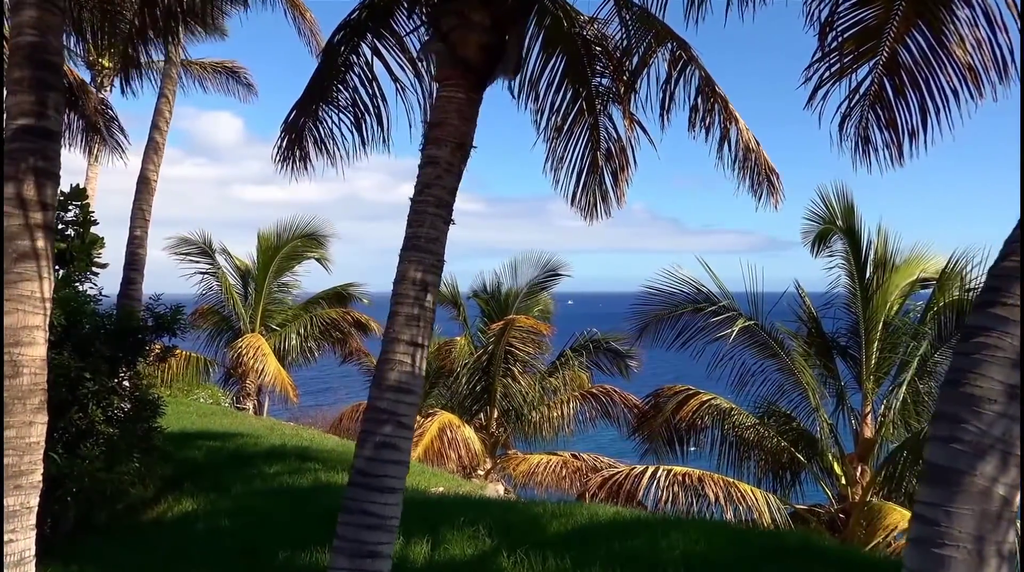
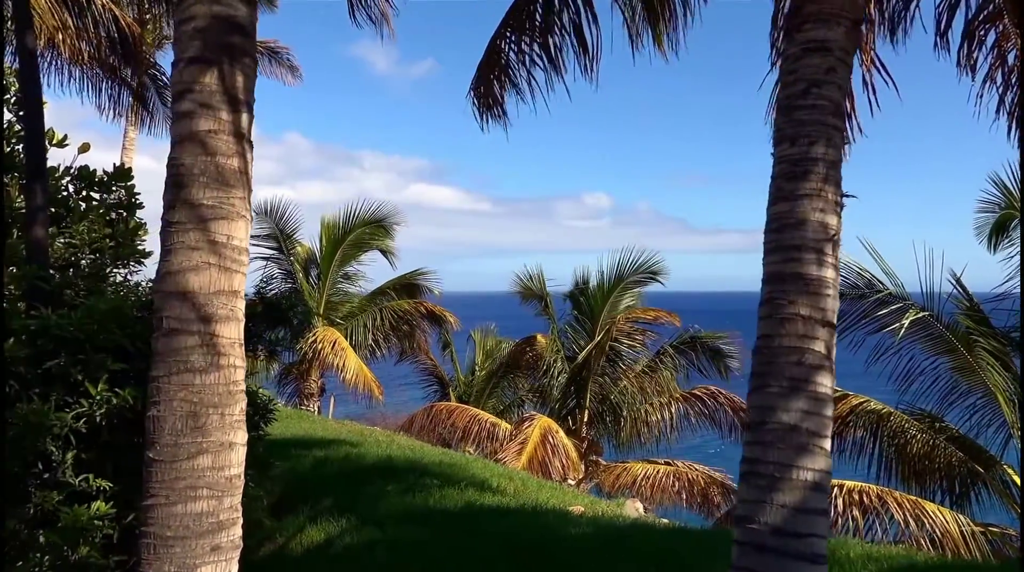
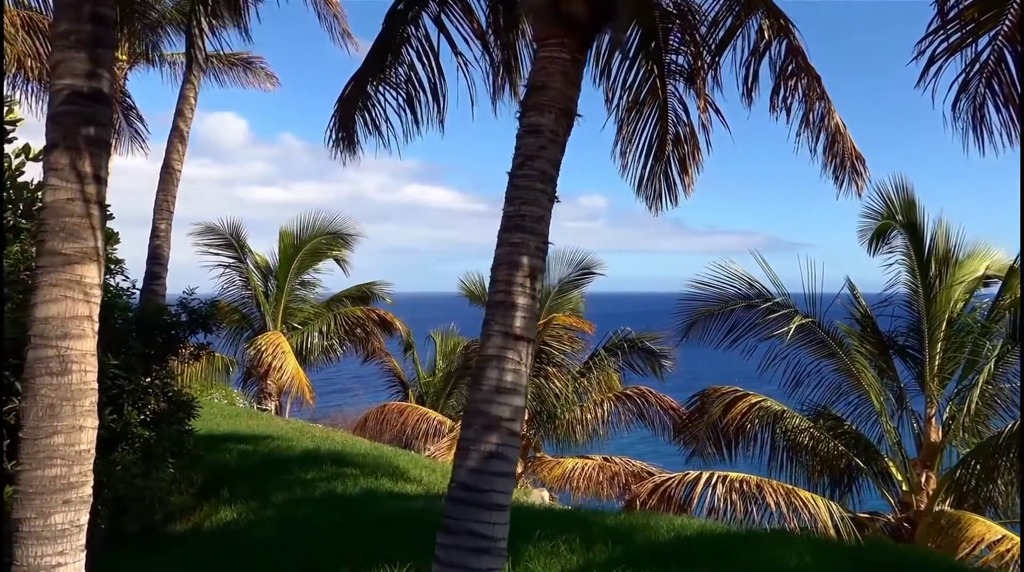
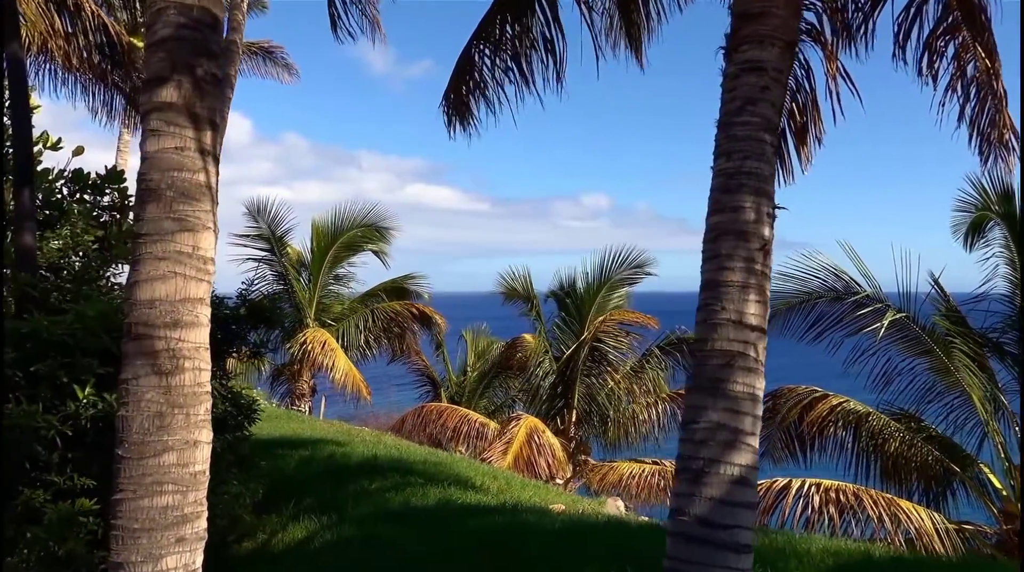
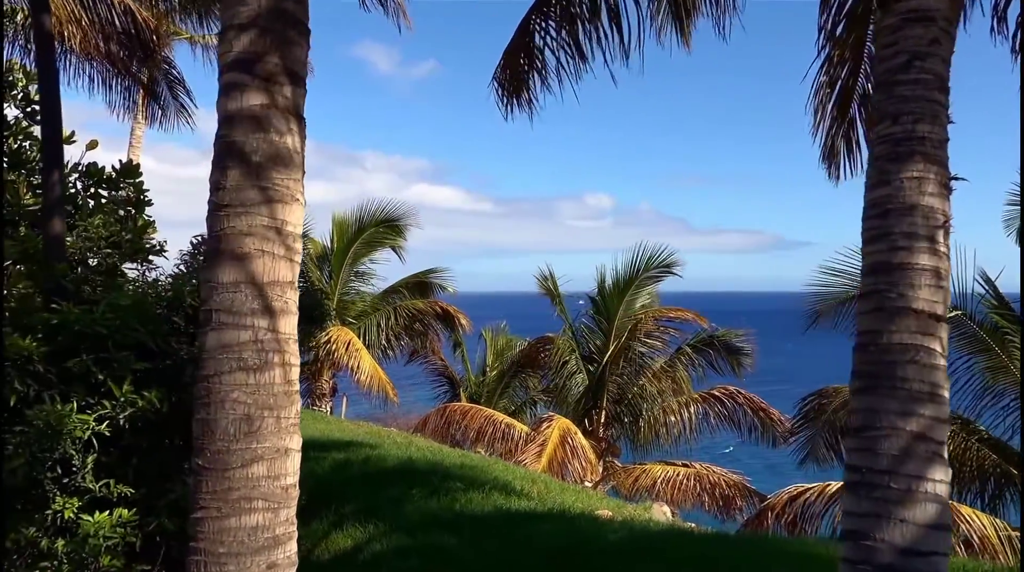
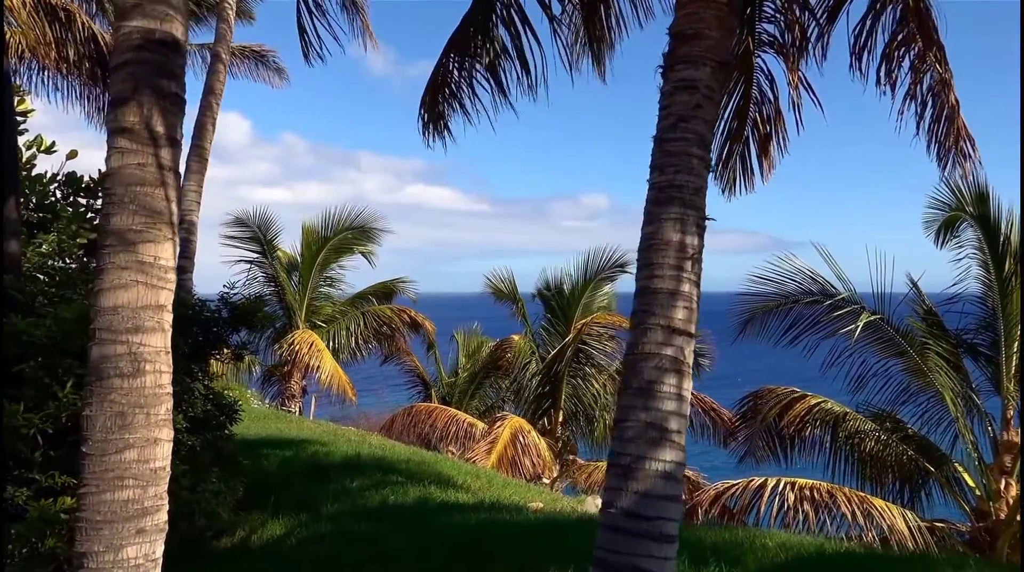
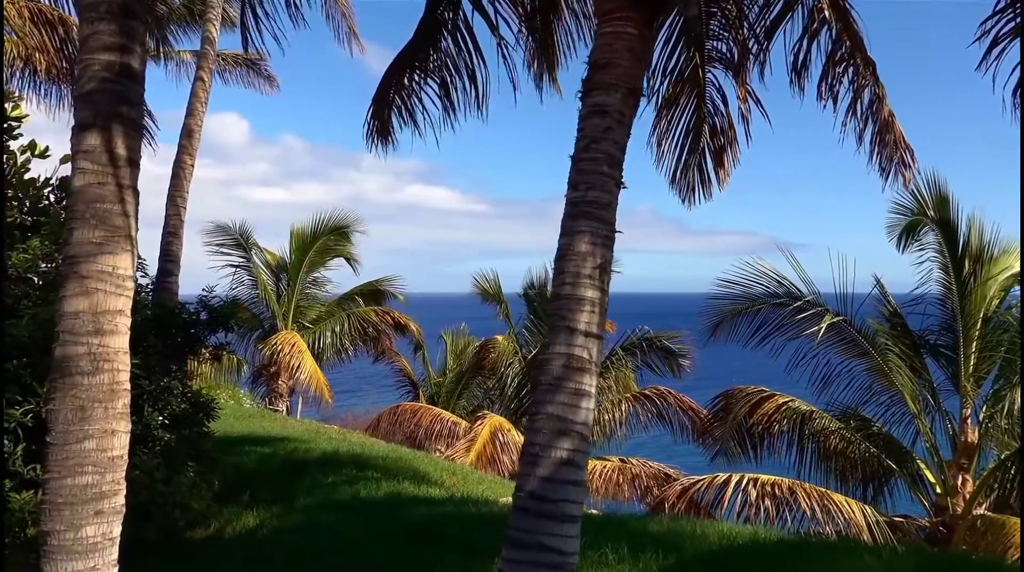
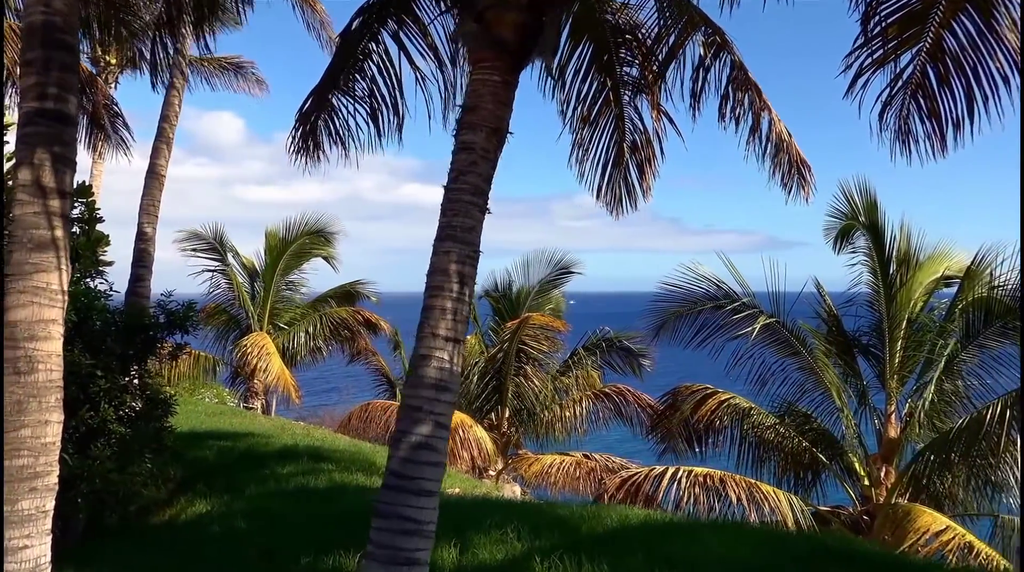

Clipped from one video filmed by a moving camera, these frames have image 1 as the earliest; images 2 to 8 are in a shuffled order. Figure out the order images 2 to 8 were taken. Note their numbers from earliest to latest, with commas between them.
8, 3, 7, 6, 4, 2, 5
